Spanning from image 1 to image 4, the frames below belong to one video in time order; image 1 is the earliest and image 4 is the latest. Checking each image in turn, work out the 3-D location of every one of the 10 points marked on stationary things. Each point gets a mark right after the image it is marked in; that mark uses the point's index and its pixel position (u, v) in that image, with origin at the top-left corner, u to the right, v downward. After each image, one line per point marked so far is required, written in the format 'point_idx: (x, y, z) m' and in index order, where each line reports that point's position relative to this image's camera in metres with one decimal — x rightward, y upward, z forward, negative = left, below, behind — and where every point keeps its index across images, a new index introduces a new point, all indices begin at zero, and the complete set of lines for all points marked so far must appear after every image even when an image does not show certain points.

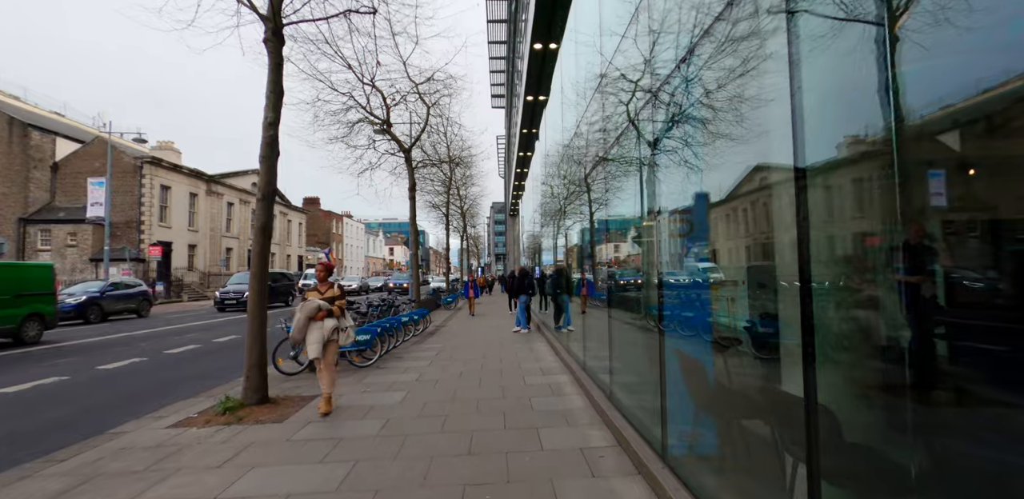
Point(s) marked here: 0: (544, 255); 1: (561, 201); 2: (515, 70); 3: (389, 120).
0: (+0.9, -0.2, +12.6) m
1: (+1.1, +1.1, +11.0) m
2: (+0.1, +6.2, +15.7) m
3: (-3.1, +3.2, +11.4) m
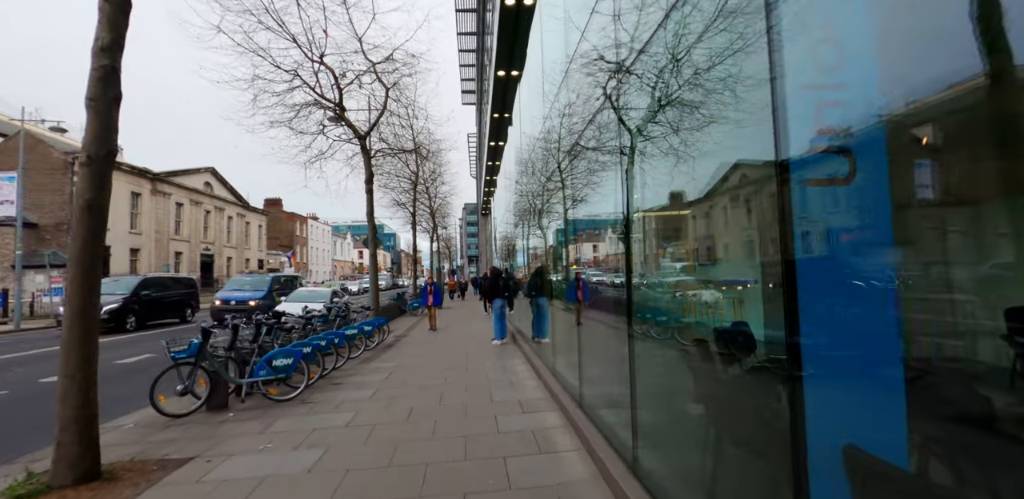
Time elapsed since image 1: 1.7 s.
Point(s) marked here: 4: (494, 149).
0: (+0.2, -0.2, +11.4) m
1: (+0.4, +1.1, +9.9) m
2: (-0.9, +6.2, +14.6) m
3: (-3.7, +3.2, +10.1) m
4: (-0.6, +3.3, +15.2) m
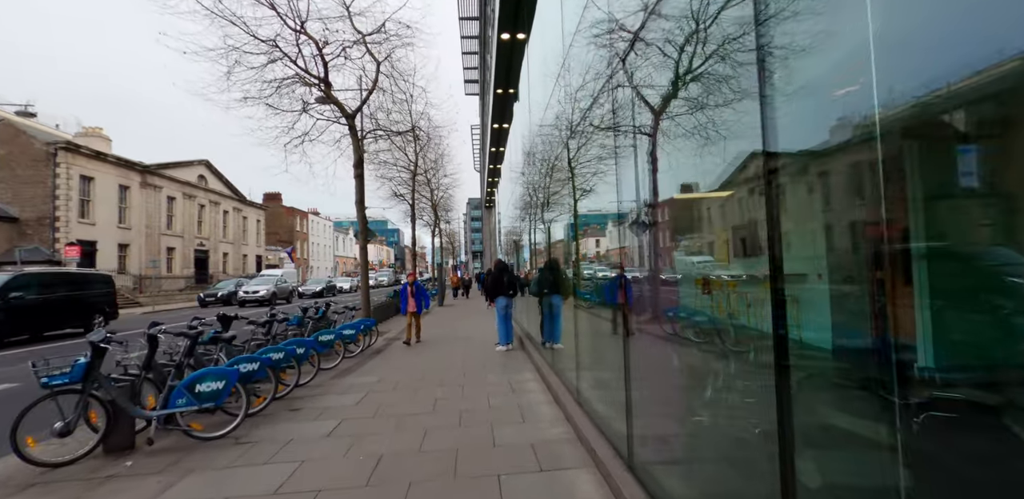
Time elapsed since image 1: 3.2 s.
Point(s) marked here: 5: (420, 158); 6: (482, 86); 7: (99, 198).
0: (+0.3, 0.0, +10.4) m
1: (+0.6, +1.3, +8.8) m
2: (-0.7, +6.4, +13.5) m
3: (-3.6, +3.4, +9.1) m
4: (-0.4, +3.5, +14.1) m
5: (-3.9, +3.9, +19.8) m
6: (-1.2, +6.8, +18.9) m
7: (-17.6, +2.2, +19.6) m
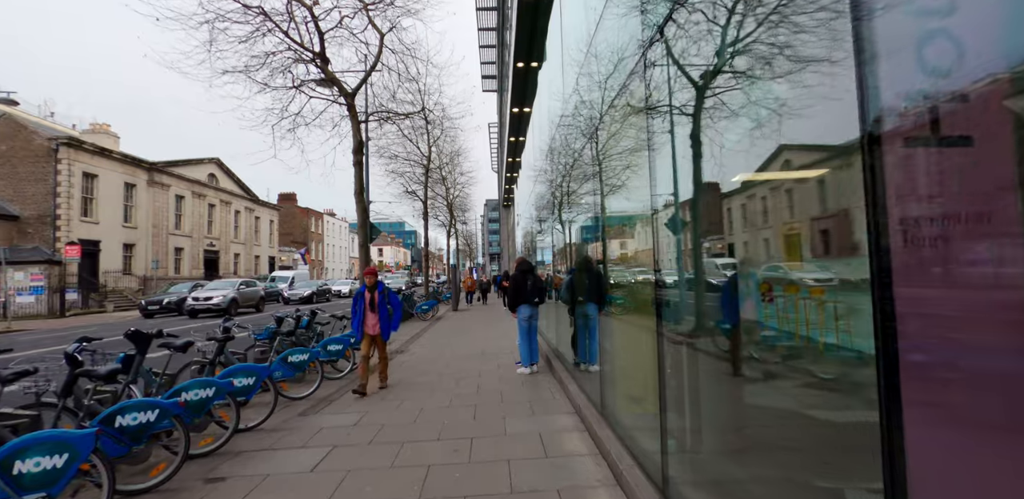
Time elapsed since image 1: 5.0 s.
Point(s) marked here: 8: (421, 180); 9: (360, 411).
0: (+0.7, 0.0, +9.1) m
1: (+0.9, +1.3, +7.6) m
2: (-0.2, +6.4, +12.3) m
3: (-3.2, +3.4, +8.0) m
4: (+0.1, +3.5, +12.9) m
5: (-3.2, +3.9, +18.7) m
6: (-0.5, +6.7, +17.8) m
7: (-16.8, +2.2, +19.0) m
8: (-3.9, +2.9, +19.8) m
9: (-1.7, -1.9, +5.3) m
